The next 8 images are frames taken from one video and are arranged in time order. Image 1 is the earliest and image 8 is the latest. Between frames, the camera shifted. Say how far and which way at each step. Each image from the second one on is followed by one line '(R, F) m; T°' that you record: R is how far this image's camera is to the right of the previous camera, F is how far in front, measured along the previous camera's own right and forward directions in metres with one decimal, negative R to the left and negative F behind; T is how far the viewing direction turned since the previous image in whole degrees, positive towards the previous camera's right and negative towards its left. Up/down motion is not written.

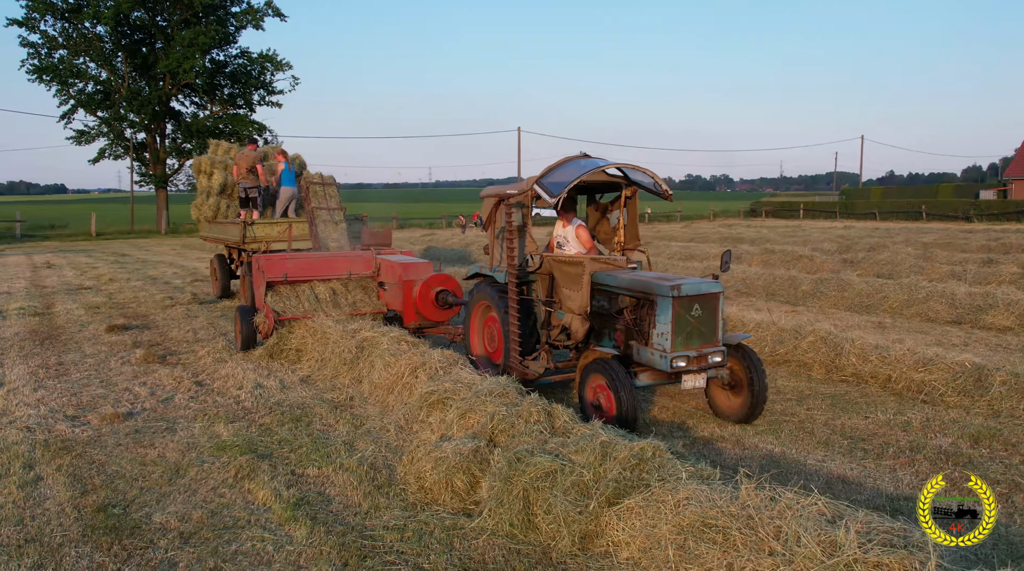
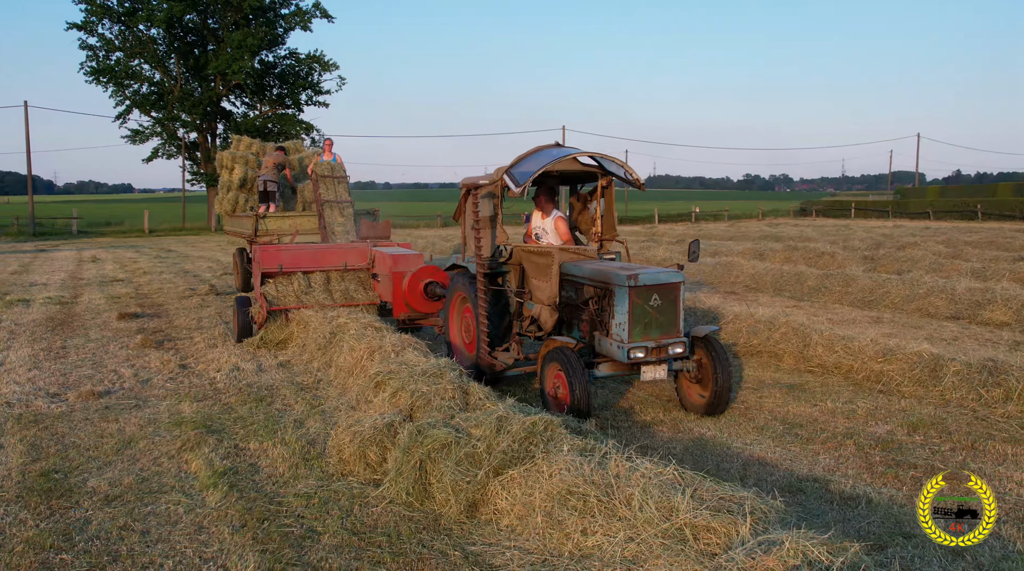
(+0.6, -0.1) m; -3°
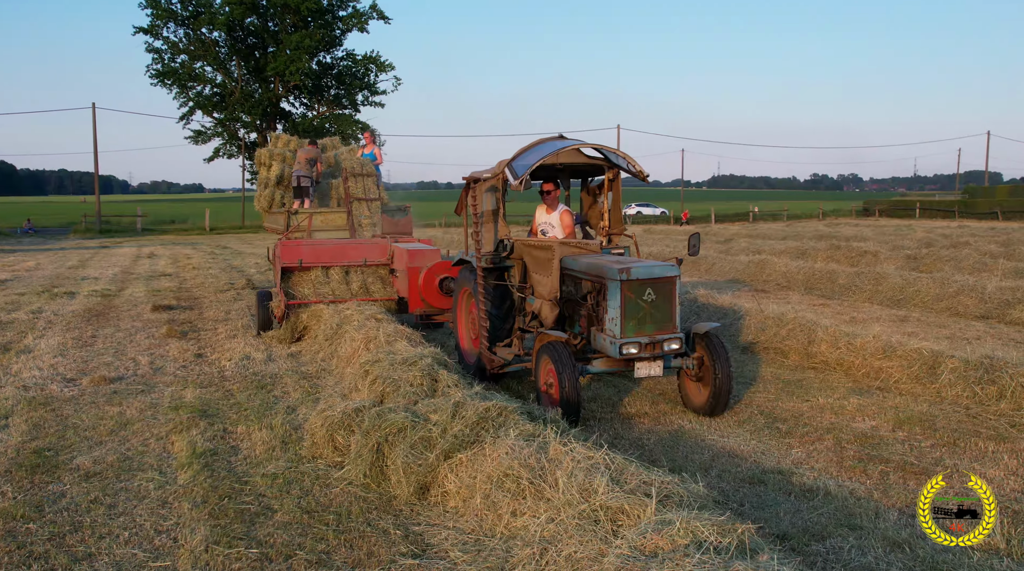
(+0.4, -0.1) m; -3°
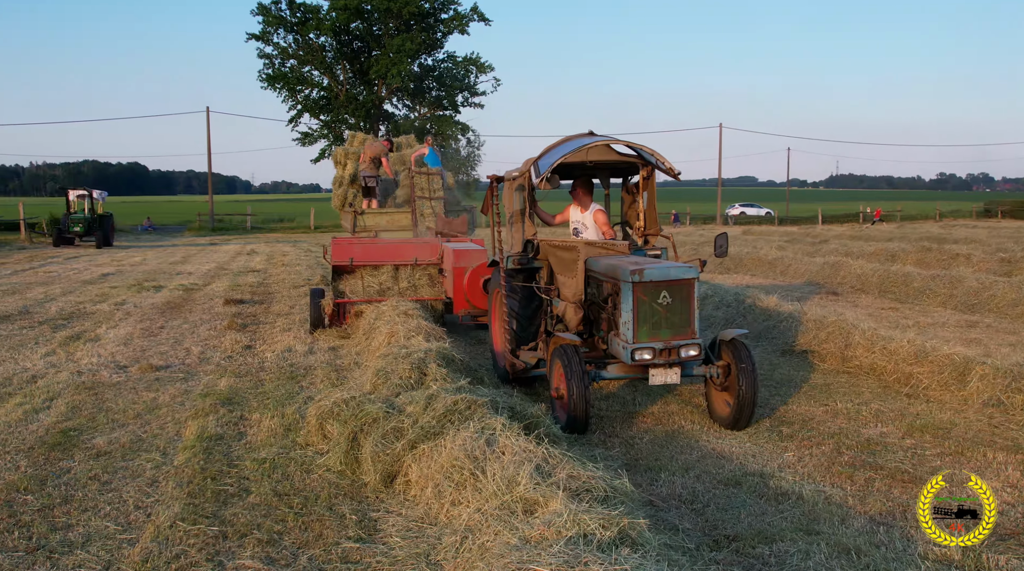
(+0.5, 0.0) m; -6°
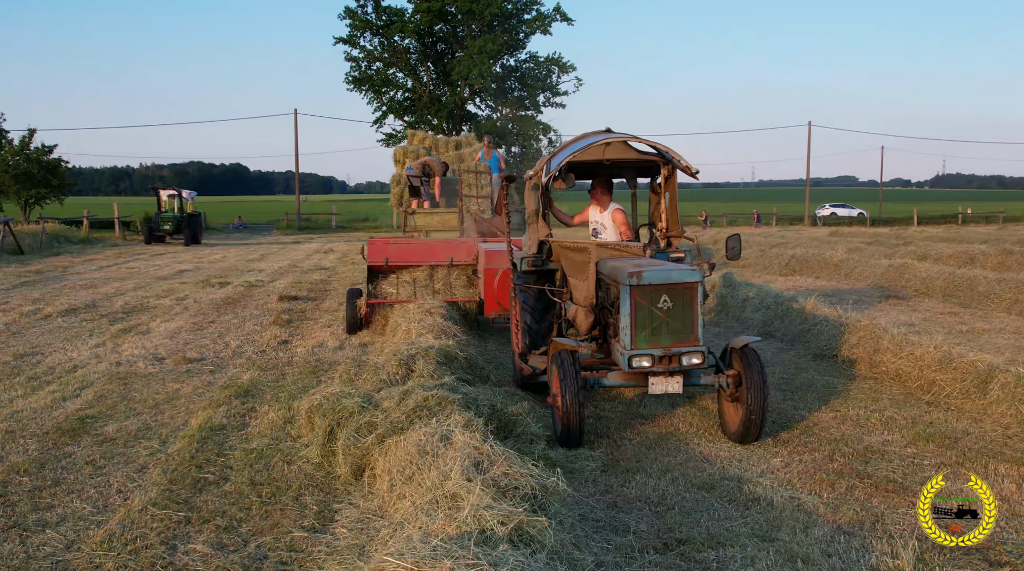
(+0.5, 0.0) m; -5°
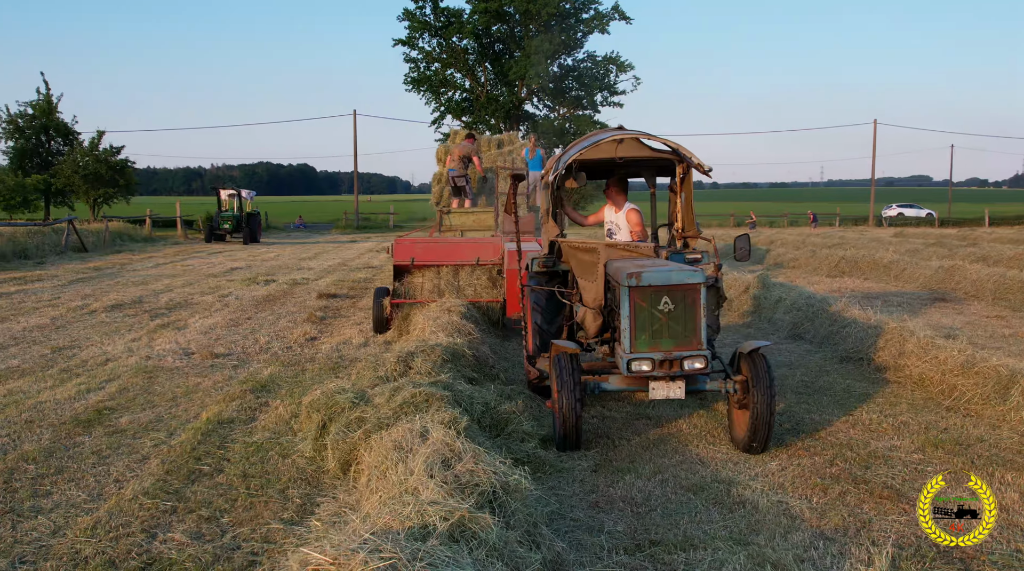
(+0.3, 0.0) m; -4°
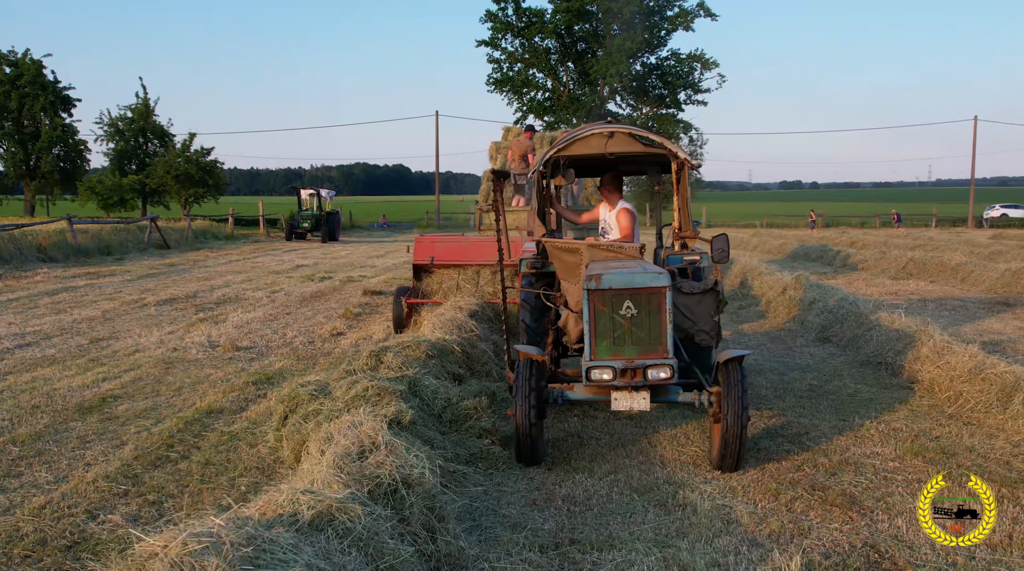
(+0.6, 0.0) m; -5°
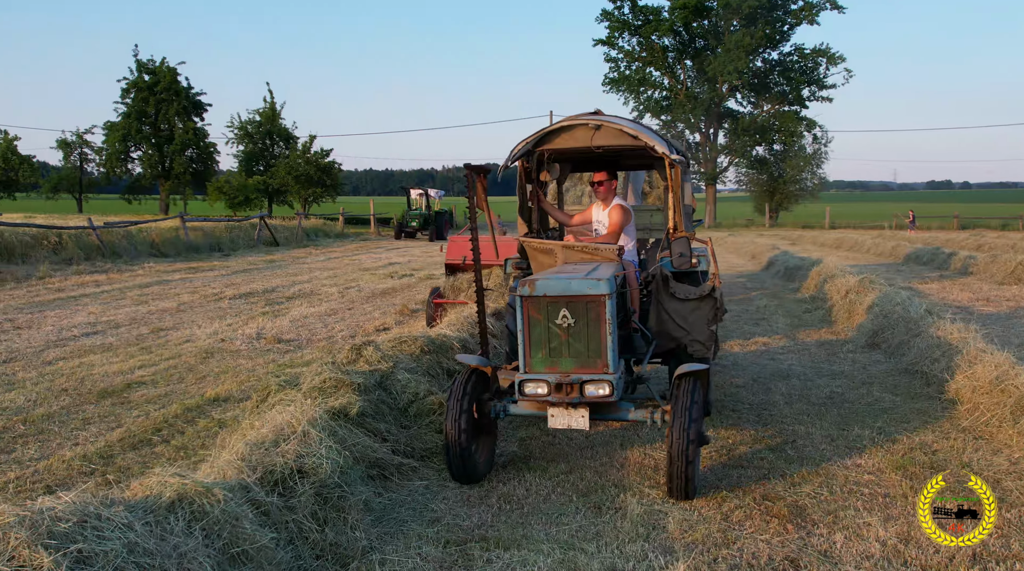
(+0.7, 0.0) m; -7°
